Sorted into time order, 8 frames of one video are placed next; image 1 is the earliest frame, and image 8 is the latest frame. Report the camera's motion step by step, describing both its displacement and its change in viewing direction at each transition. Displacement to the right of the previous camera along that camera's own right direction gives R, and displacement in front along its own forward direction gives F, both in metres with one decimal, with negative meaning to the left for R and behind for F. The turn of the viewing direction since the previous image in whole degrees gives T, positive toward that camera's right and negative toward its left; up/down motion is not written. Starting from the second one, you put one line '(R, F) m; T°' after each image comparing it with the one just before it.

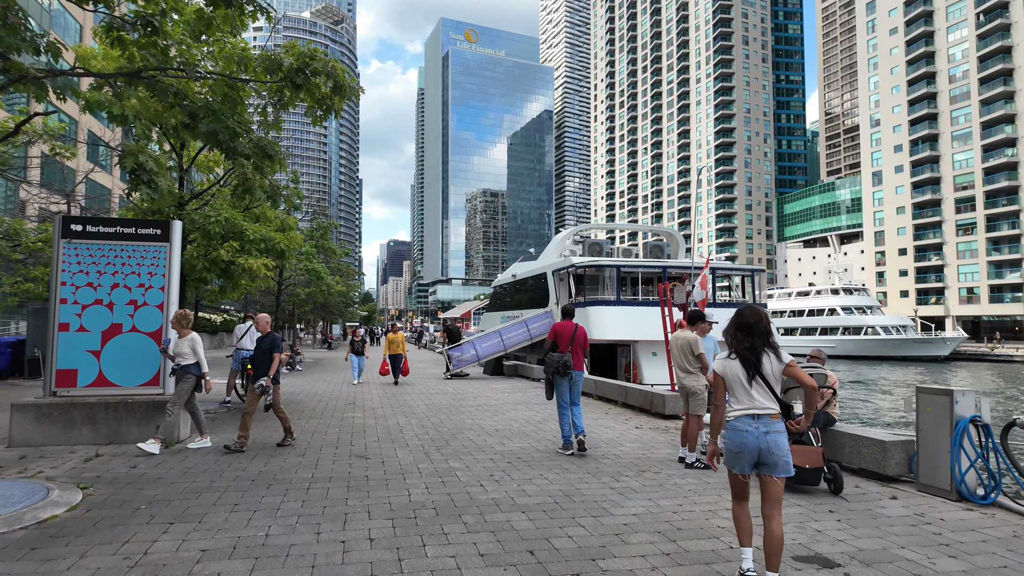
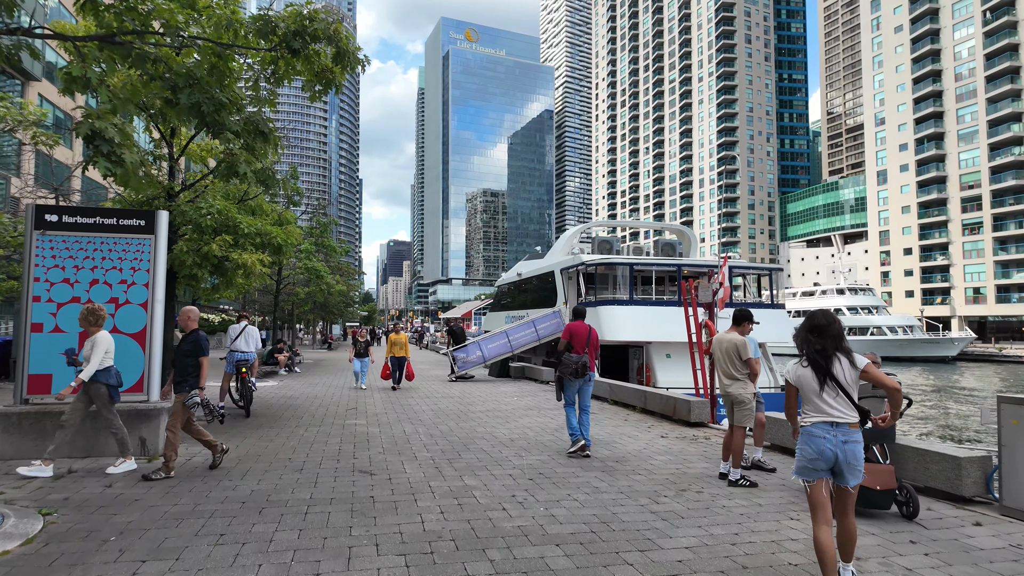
(-0.2, +0.6) m; 0°
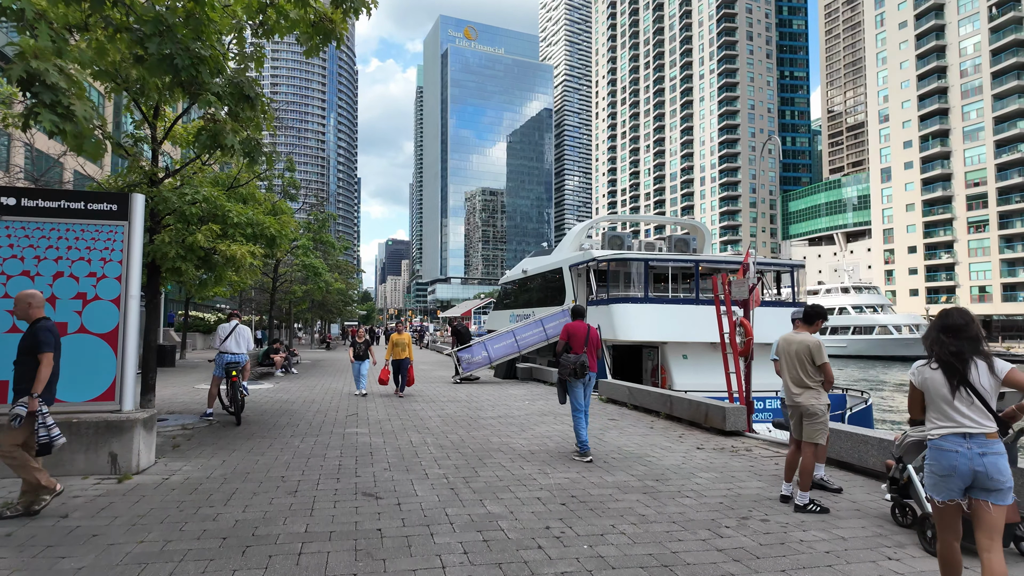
(-0.2, +0.8) m; 0°
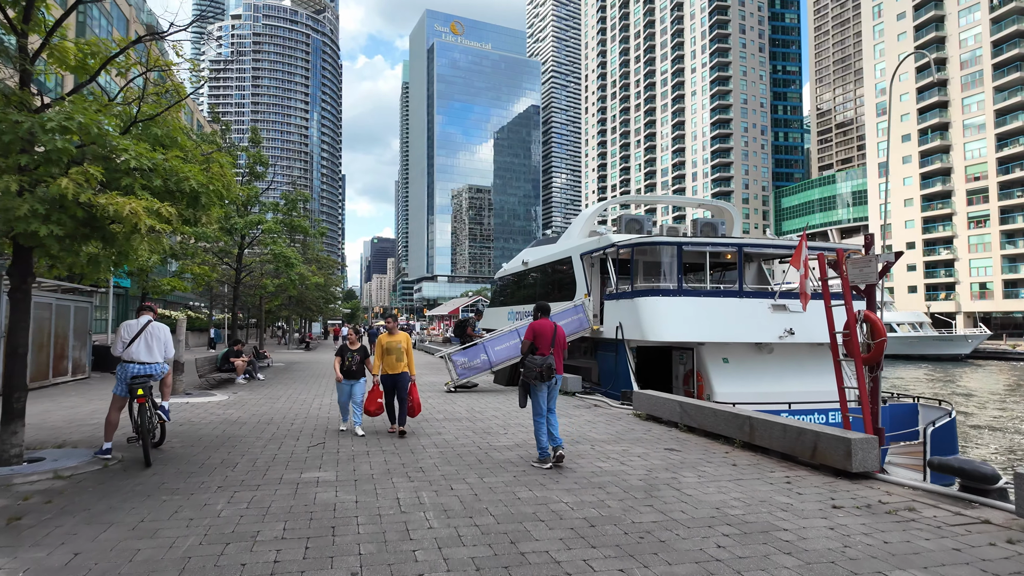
(-0.4, +2.5) m; +1°
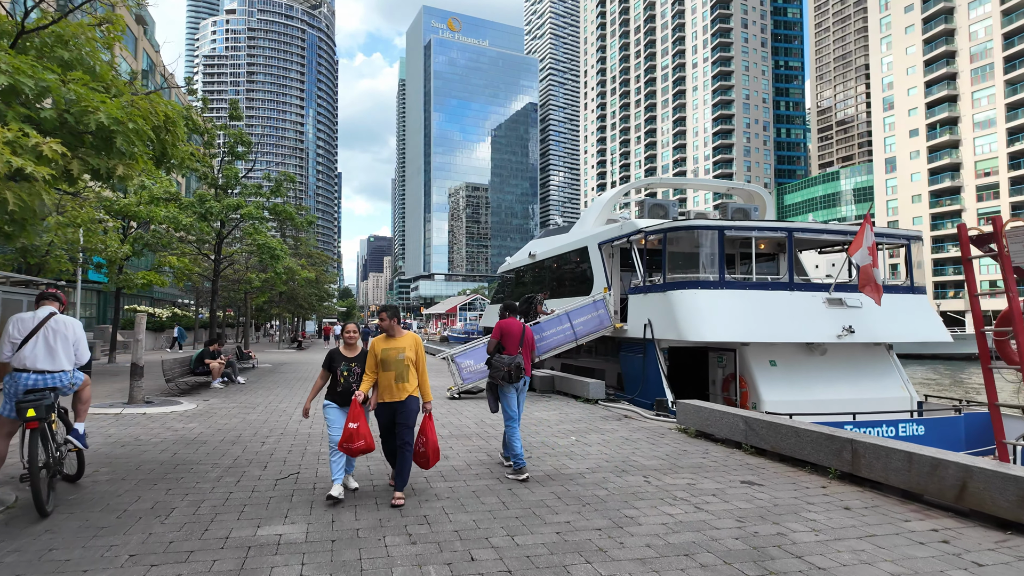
(-0.3, +1.6) m; 0°
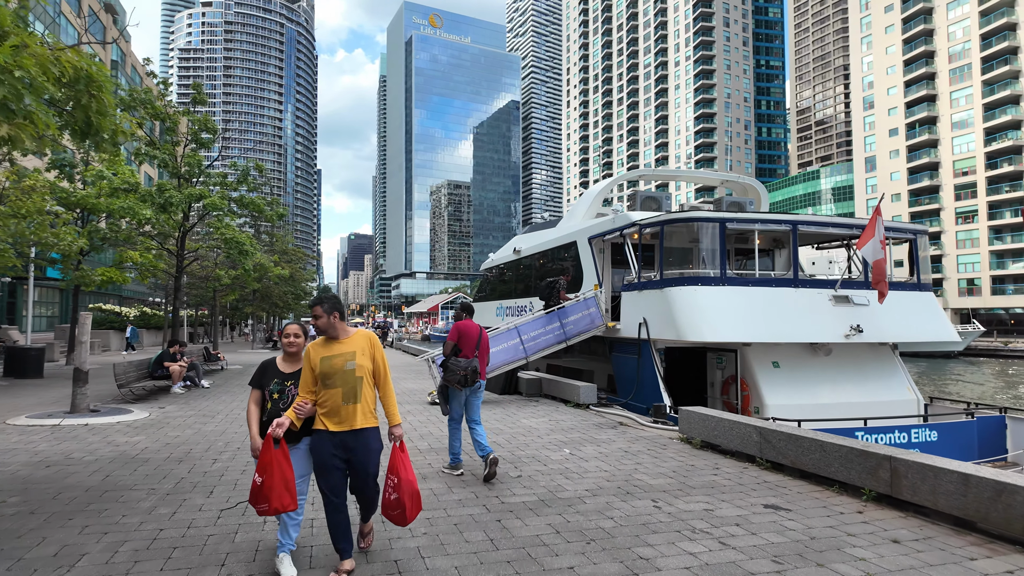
(-0.1, +0.8) m; +2°
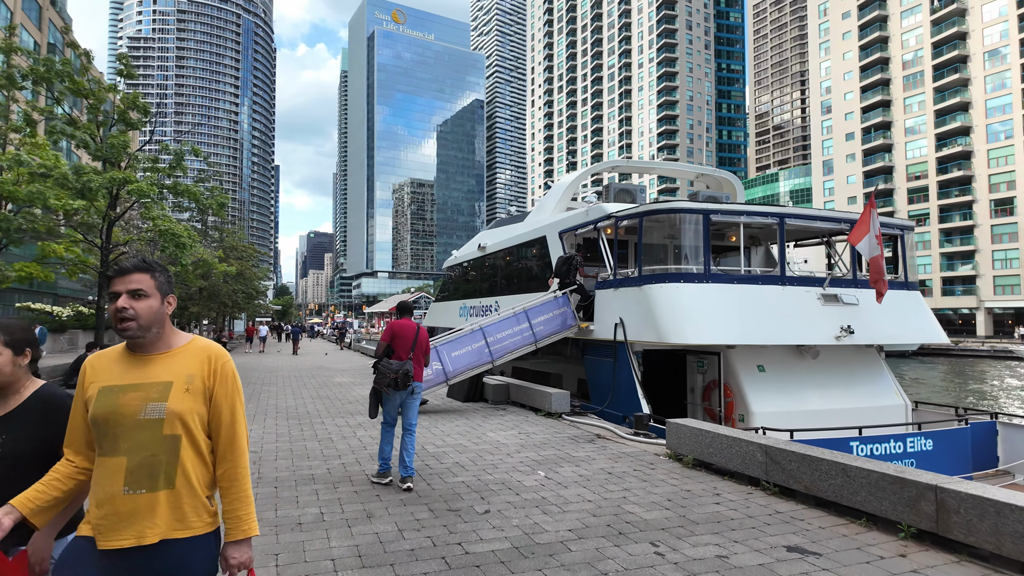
(0.0, +1.0) m; +4°
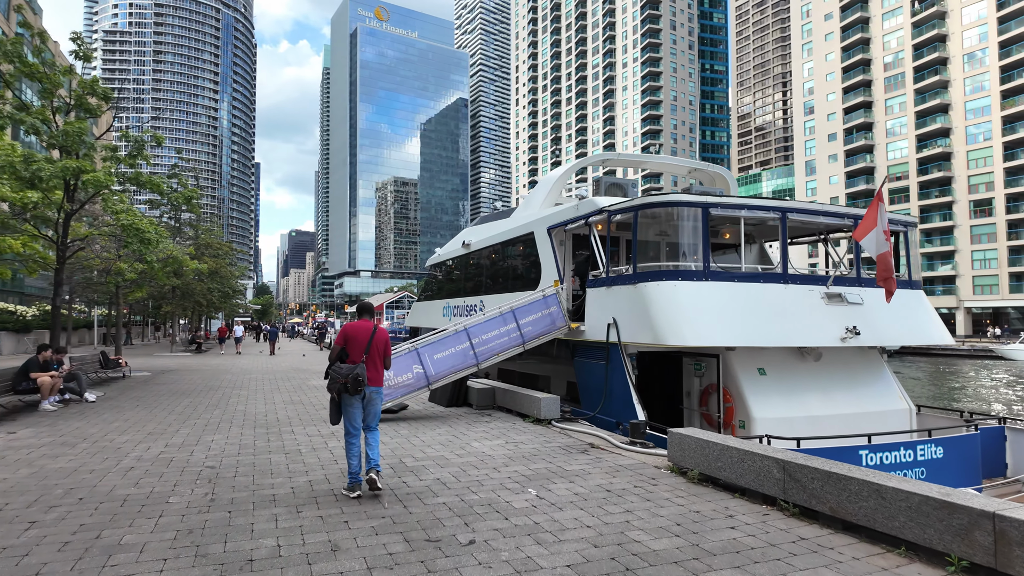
(0.0, +0.6) m; +2°
